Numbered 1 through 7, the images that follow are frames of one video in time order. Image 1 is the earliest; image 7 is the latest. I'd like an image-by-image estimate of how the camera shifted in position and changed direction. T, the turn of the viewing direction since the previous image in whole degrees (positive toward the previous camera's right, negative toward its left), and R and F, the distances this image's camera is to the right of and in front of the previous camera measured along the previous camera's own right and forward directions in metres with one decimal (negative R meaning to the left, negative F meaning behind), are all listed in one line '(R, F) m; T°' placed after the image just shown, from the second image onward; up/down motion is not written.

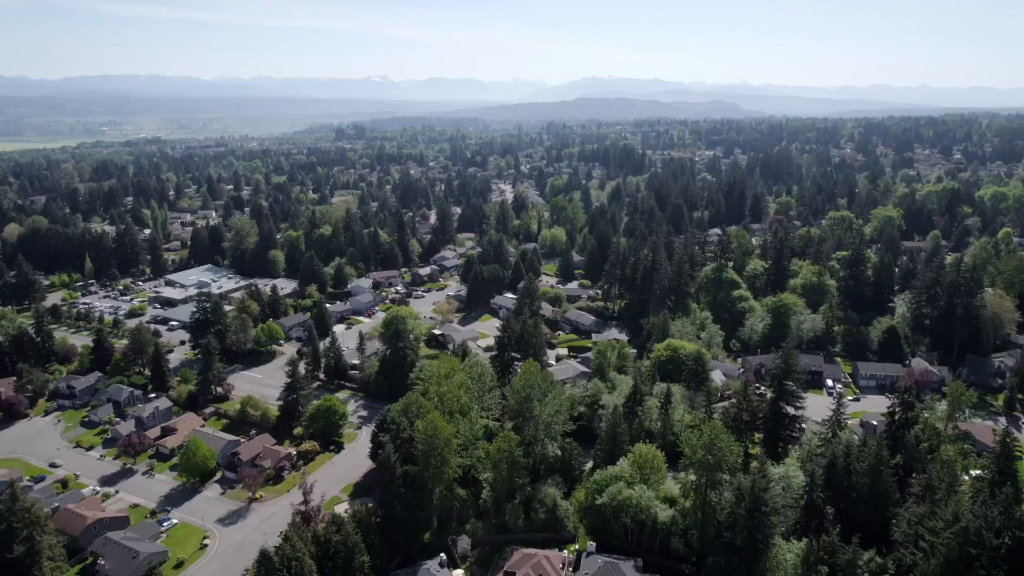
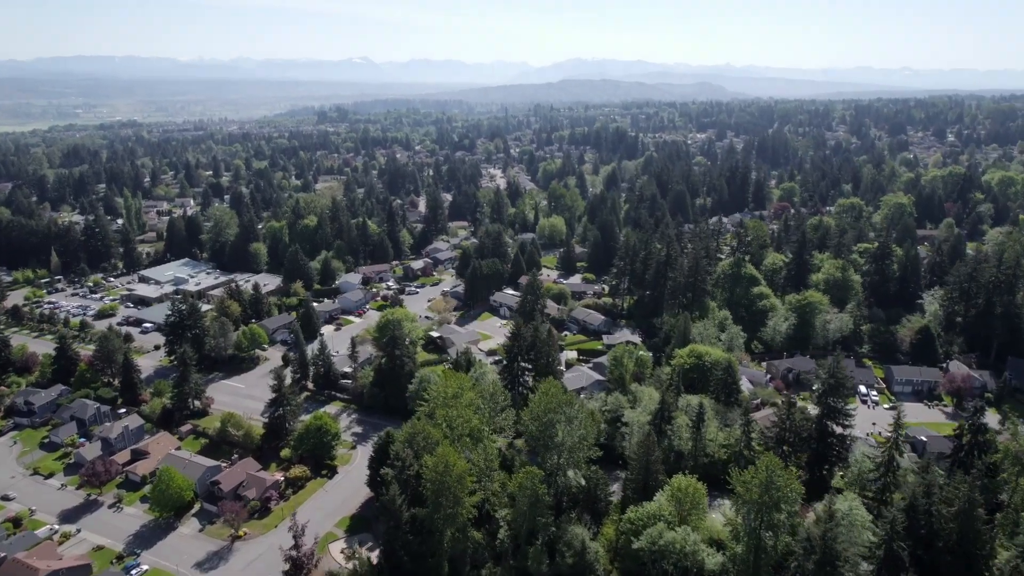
(-1.9, +5.5) m; +1°
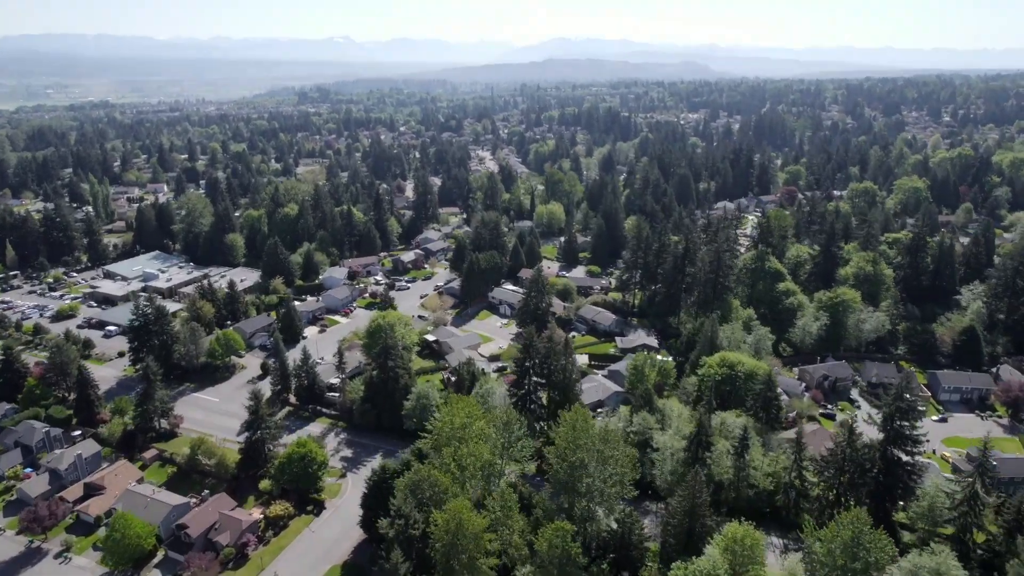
(-1.7, +6.3) m; +1°
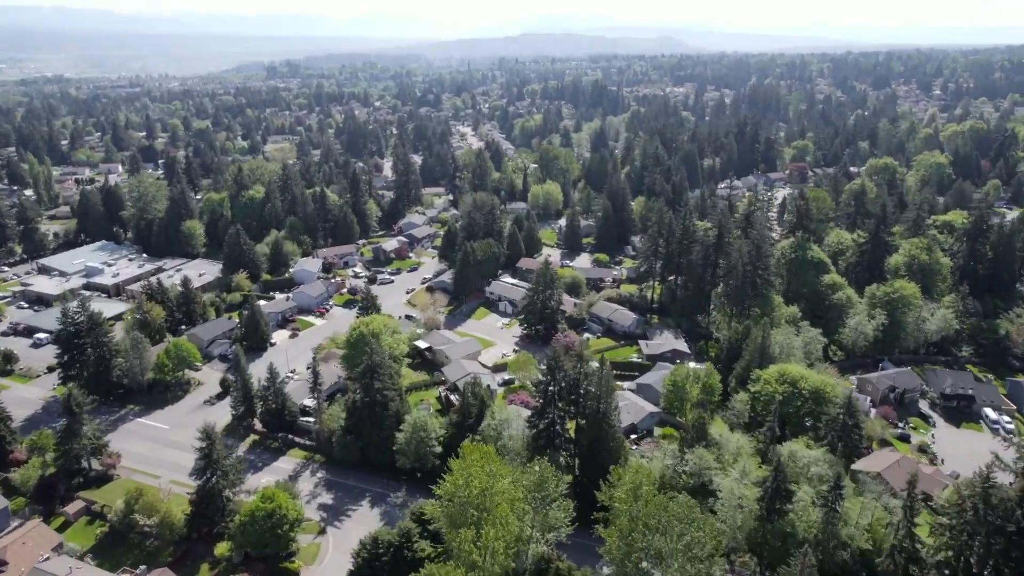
(-2.3, +9.2) m; +2°
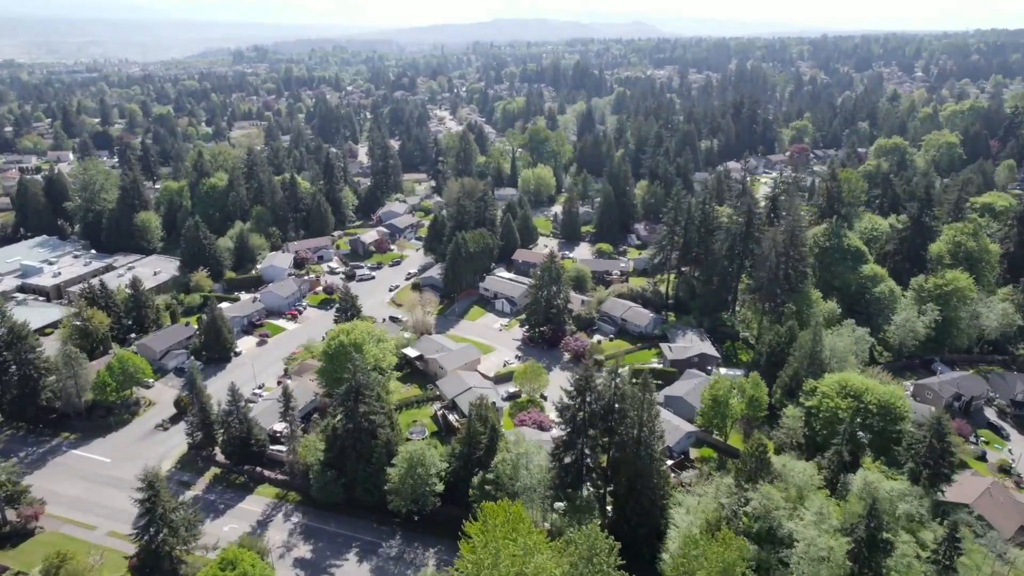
(-1.9, +6.9) m; +2°
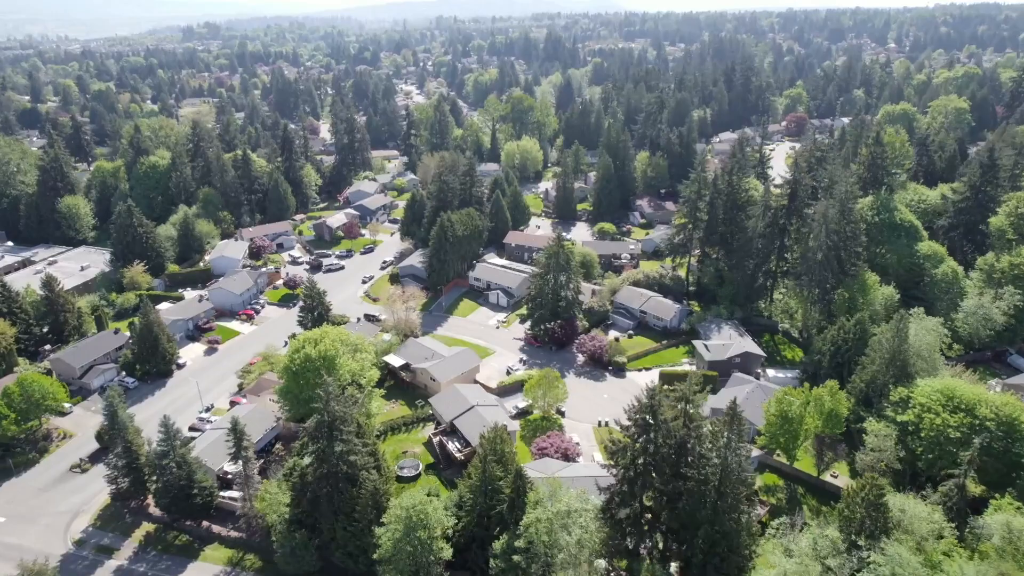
(-2.1, +8.1) m; +3°
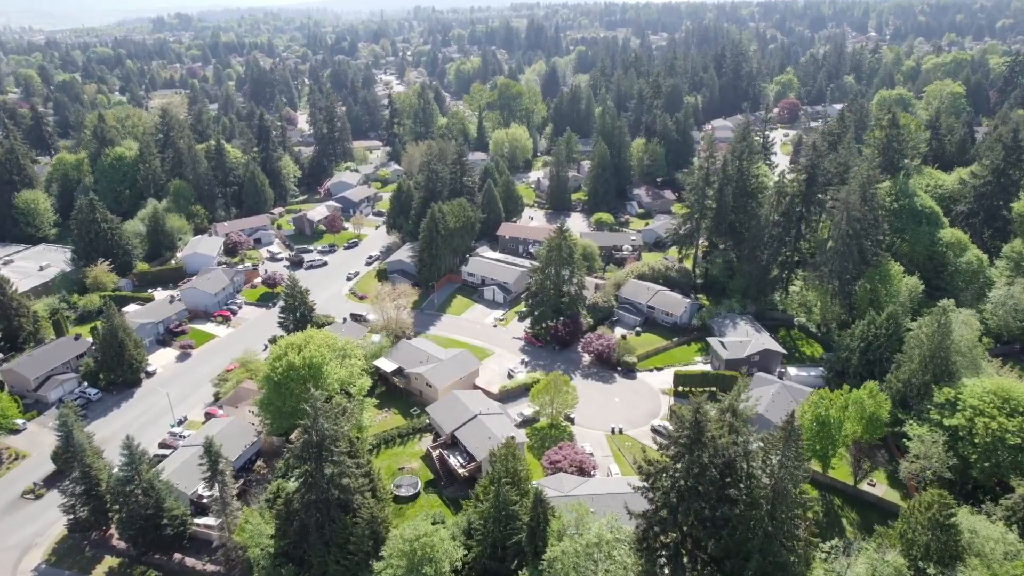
(-1.1, +3.1) m; +2°
